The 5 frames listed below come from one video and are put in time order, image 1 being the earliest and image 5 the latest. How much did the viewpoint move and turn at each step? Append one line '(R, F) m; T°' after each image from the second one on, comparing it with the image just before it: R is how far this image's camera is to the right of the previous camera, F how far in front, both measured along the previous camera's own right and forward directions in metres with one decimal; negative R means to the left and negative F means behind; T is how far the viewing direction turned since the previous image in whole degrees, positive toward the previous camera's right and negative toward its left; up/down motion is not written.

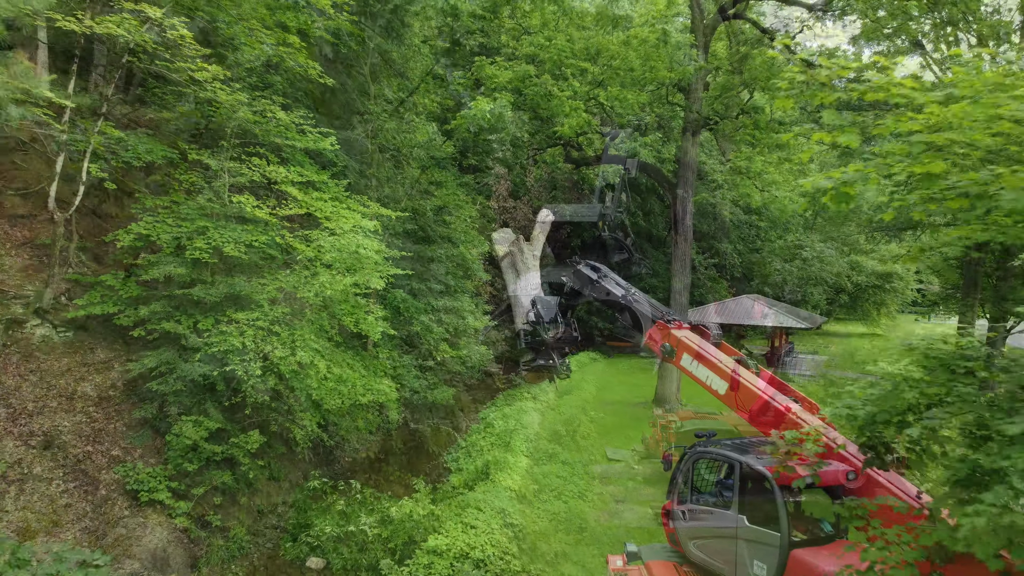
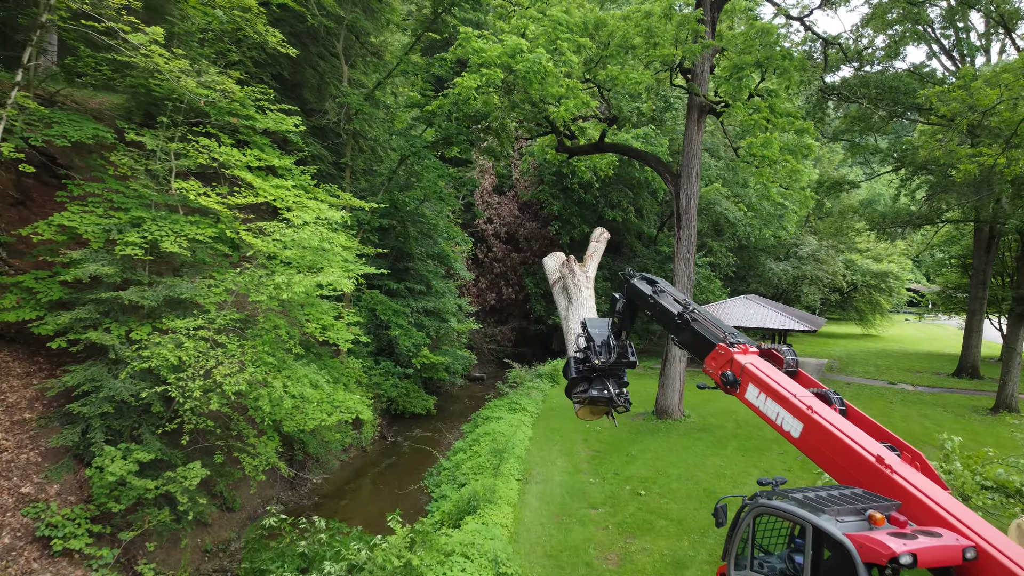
(-0.1, +1.2) m; +1°
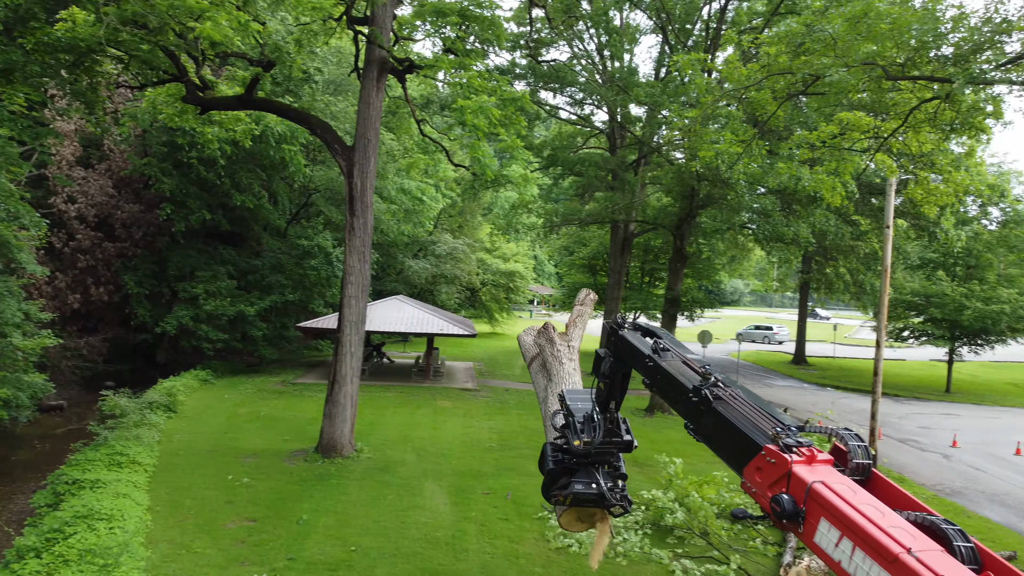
(-0.2, +2.8) m; +27°
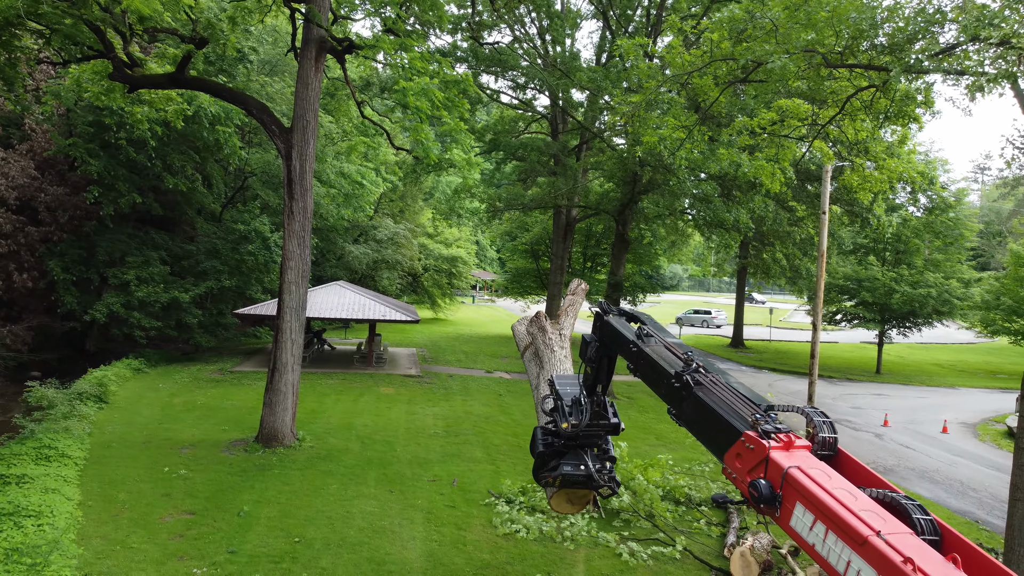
(0.0, +0.1) m; +4°
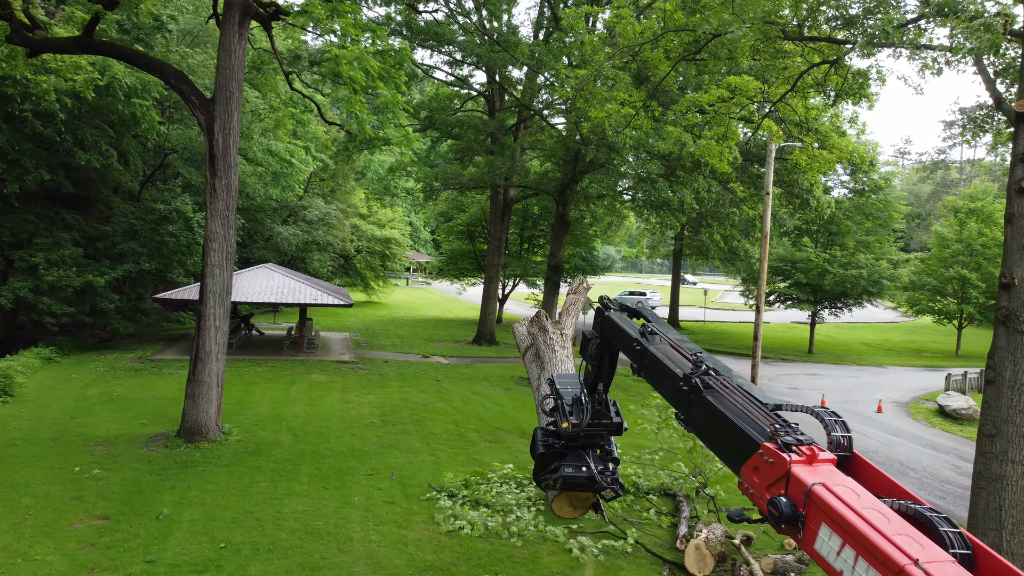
(-0.1, +0.4) m; +5°
